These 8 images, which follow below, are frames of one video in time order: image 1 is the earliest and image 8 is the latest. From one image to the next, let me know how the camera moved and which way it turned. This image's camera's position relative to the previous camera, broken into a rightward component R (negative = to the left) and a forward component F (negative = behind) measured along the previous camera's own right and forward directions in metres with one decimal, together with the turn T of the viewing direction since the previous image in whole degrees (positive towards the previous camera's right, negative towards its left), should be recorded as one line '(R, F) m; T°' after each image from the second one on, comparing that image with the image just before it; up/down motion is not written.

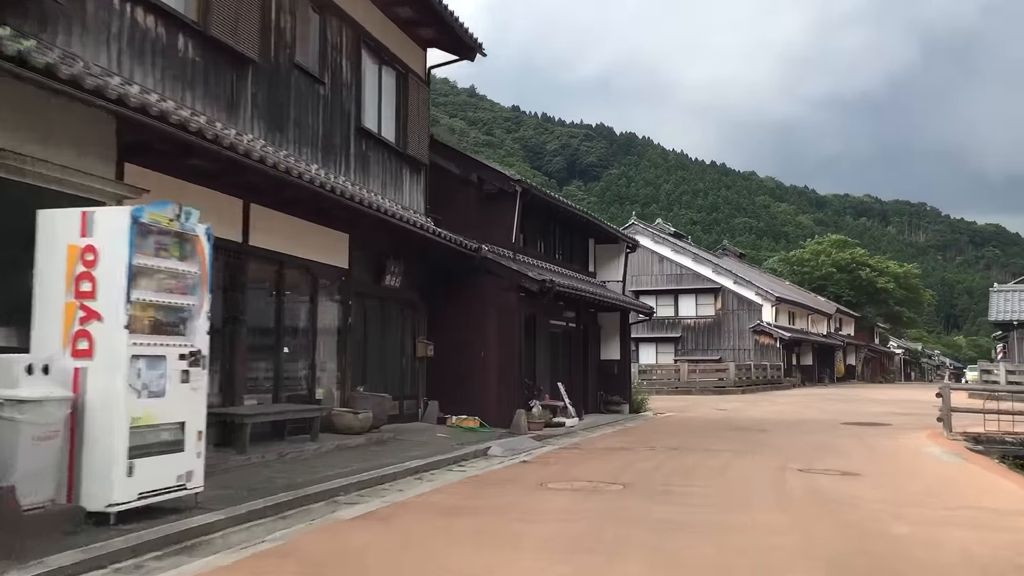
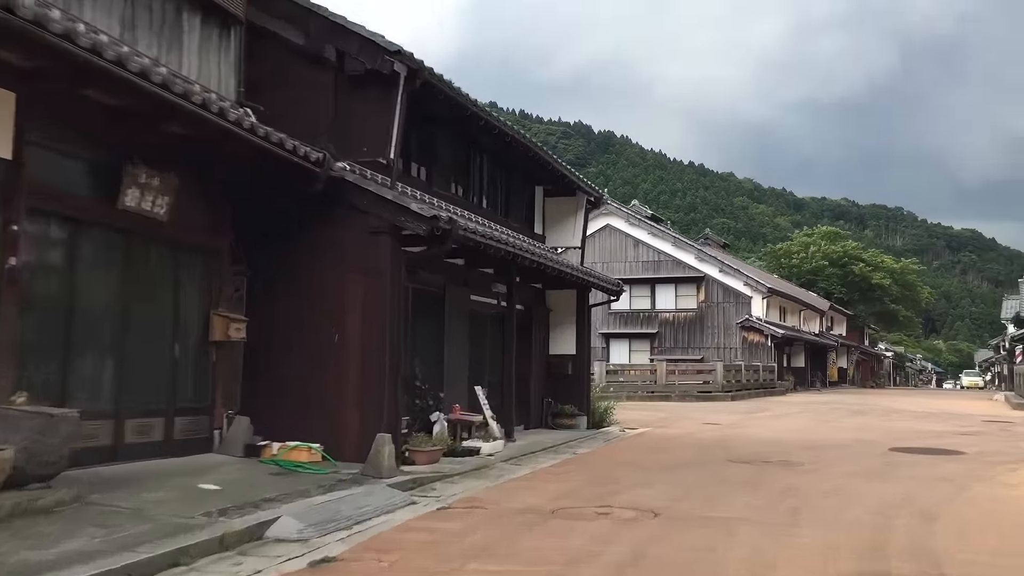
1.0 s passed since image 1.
(+1.0, +5.6) m; +1°
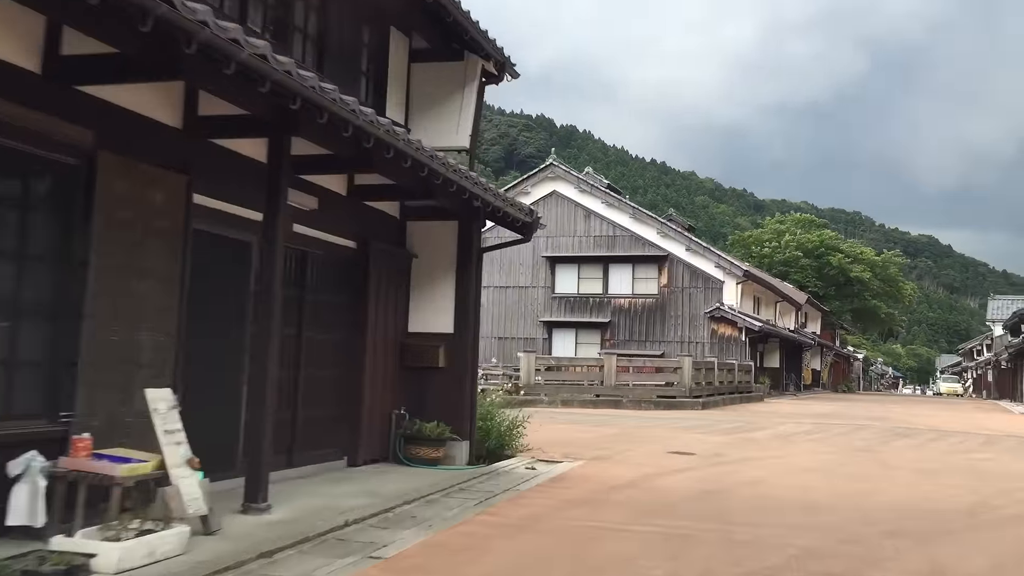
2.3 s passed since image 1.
(+1.2, +6.4) m; +2°
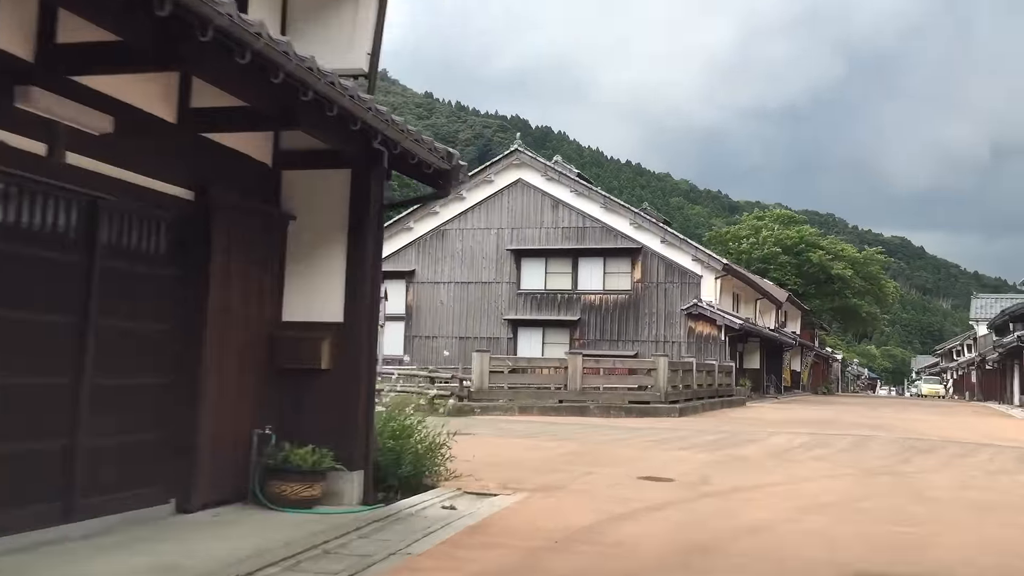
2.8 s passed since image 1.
(+0.4, +2.3) m; +1°
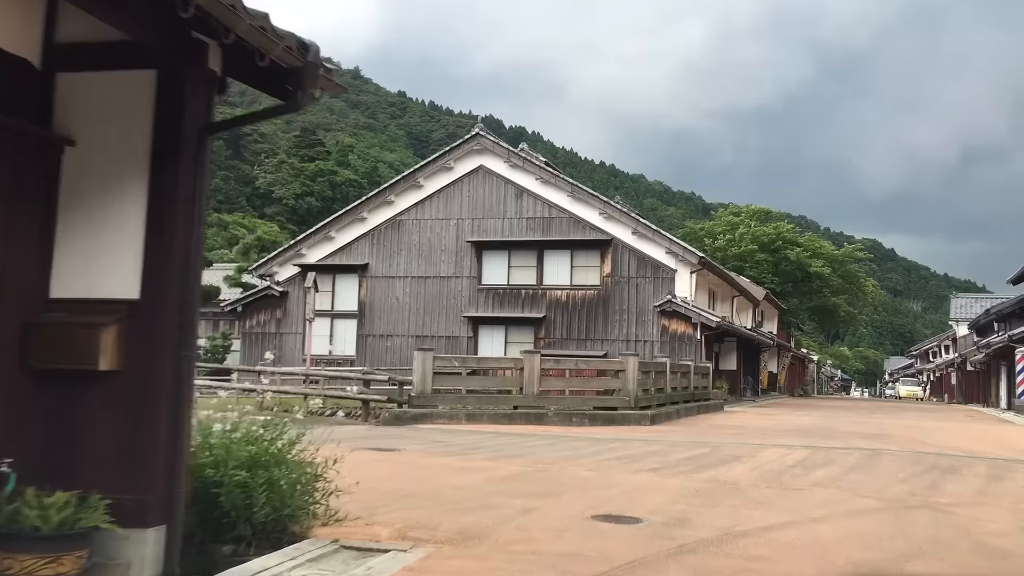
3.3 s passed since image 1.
(+0.4, +2.1) m; +2°
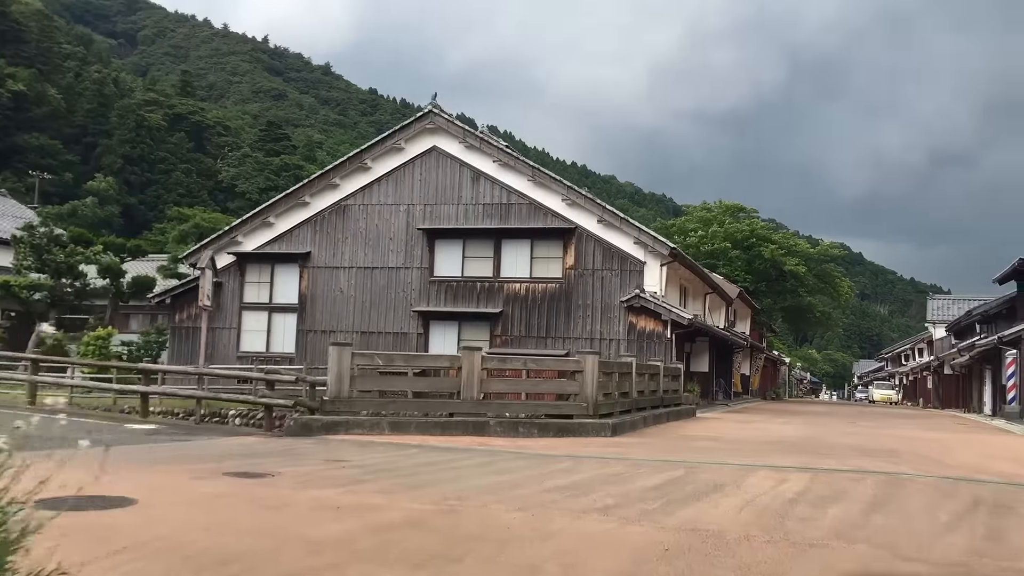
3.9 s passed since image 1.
(+0.4, +2.3) m; +2°
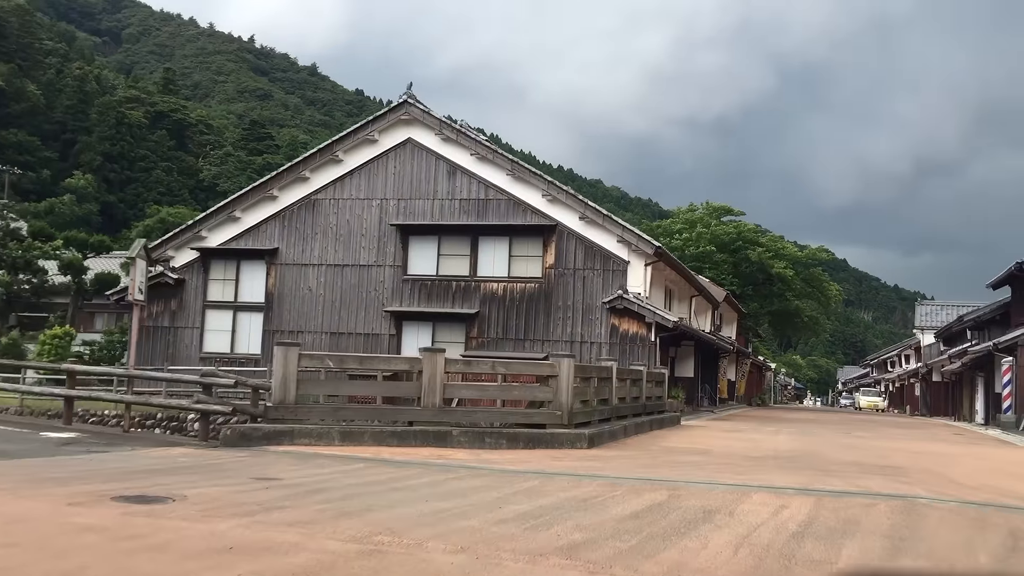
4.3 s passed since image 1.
(+0.2, +1.2) m; +1°
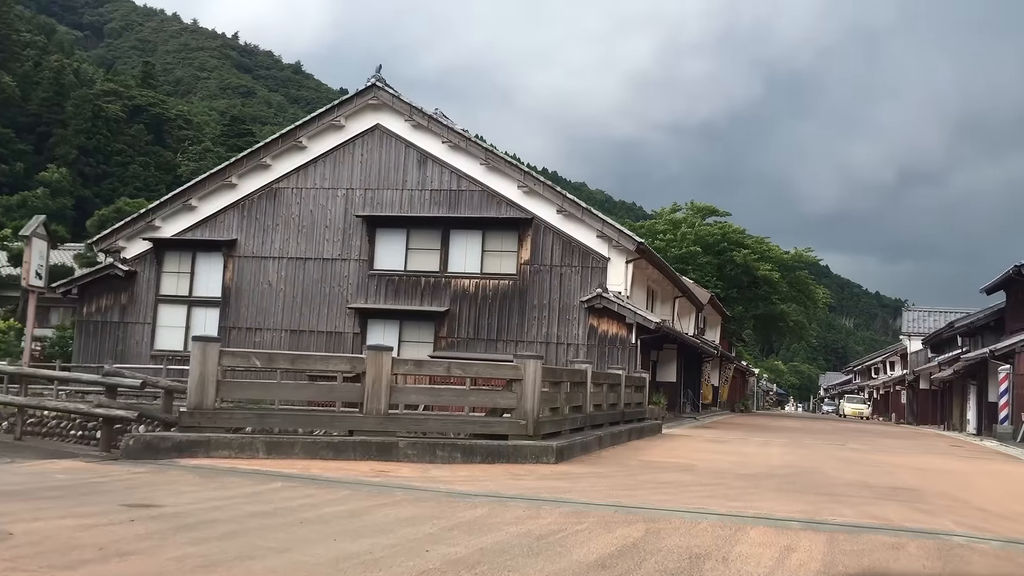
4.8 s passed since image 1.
(+0.2, +1.4) m; +1°
